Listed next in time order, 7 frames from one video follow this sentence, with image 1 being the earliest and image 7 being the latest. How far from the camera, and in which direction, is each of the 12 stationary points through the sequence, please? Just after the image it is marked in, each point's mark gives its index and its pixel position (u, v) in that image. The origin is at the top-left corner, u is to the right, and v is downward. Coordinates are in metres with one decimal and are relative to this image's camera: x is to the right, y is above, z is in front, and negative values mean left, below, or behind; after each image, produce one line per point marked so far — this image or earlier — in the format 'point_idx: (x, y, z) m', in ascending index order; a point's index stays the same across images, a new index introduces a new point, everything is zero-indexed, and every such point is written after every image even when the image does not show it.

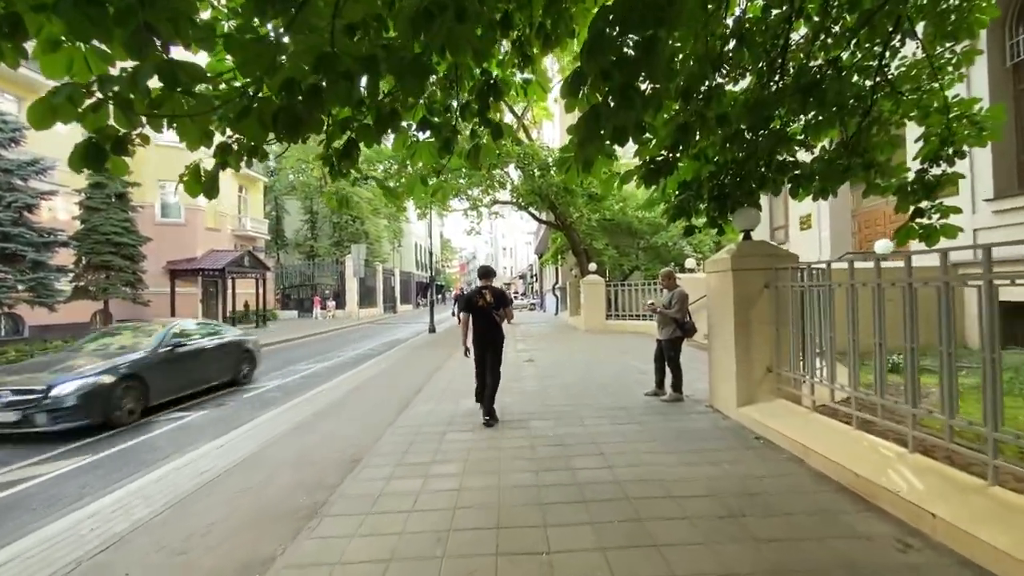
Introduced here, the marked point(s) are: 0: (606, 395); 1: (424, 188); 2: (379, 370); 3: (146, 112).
0: (+1.6, -1.9, +8.3) m
1: (-1.3, +1.4, +6.9) m
2: (-3.5, -2.1, +12.5) m
3: (-2.5, +1.2, +3.3) m
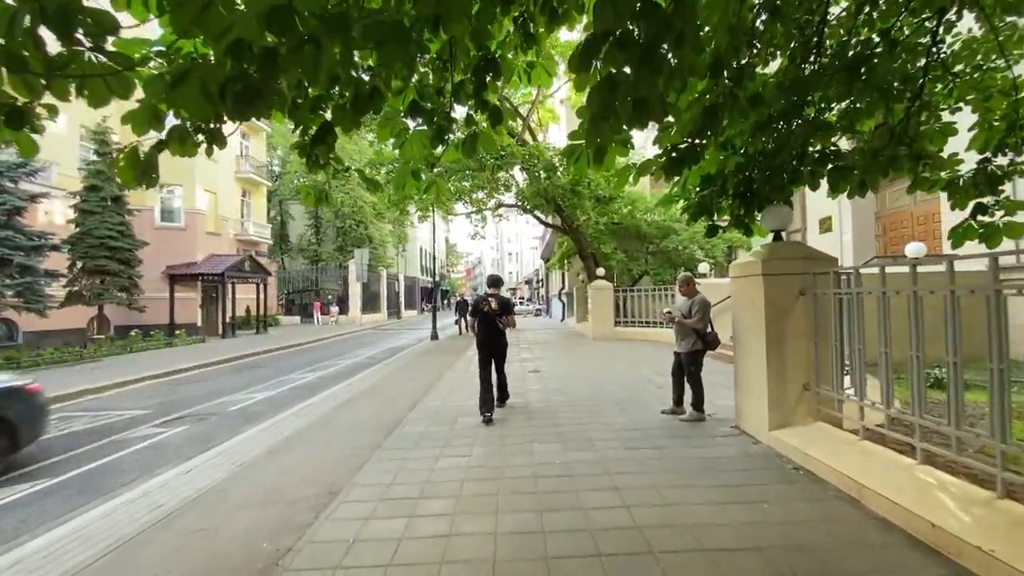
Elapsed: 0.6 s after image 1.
0: (+1.7, -2.0, +7.6) m
1: (-1.2, +1.4, +6.2) m
2: (-3.4, -2.3, +11.8) m
3: (-2.5, +1.2, +2.6) m
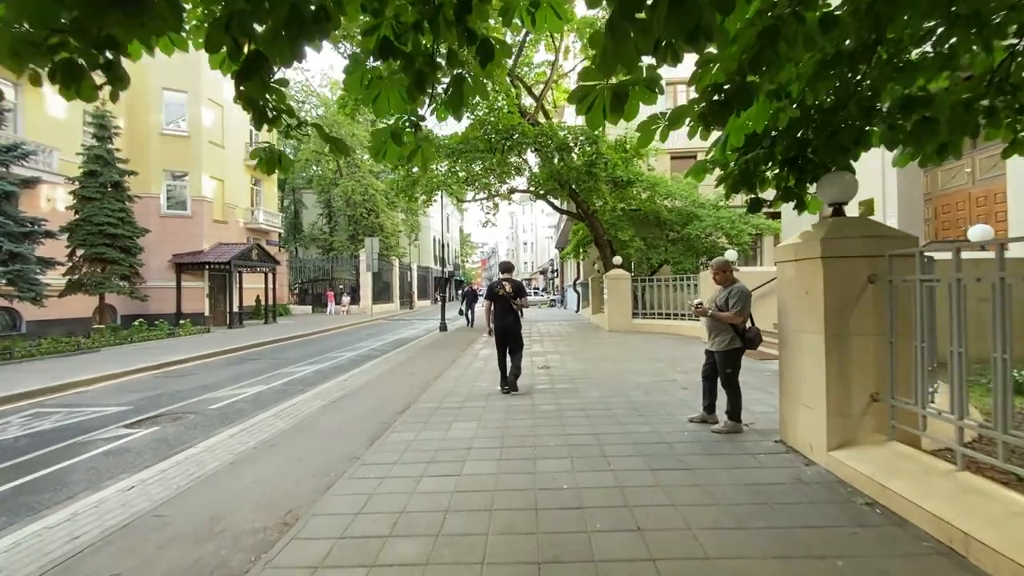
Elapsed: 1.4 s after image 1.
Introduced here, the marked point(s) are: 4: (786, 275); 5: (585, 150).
0: (+1.7, -1.8, +6.5) m
1: (-1.2, +1.5, +5.1) m
2: (-3.2, -2.0, +10.9) m
3: (-2.7, +1.3, +1.7) m
4: (+3.0, +0.1, +5.3) m
5: (+2.8, +5.4, +18.6) m
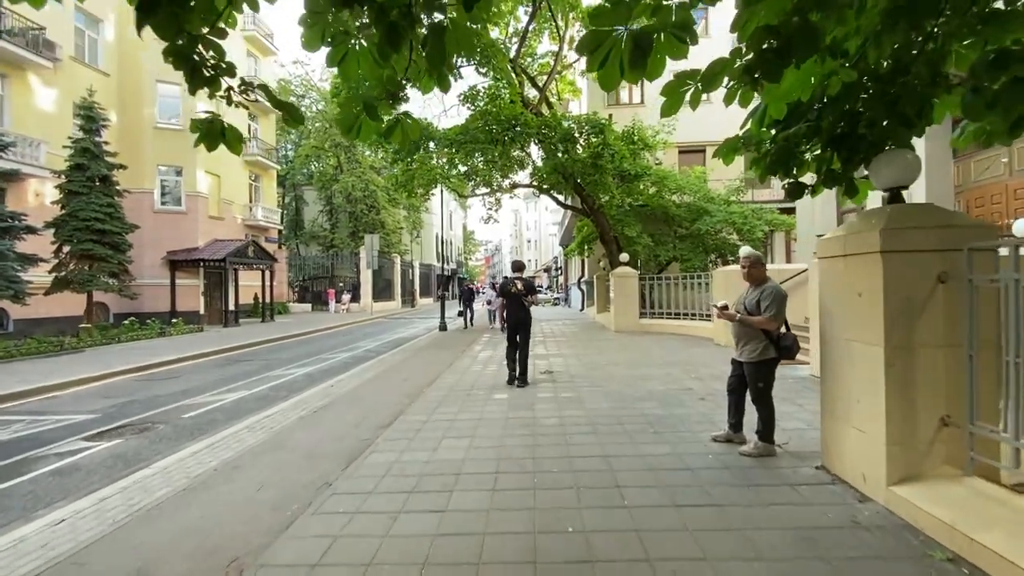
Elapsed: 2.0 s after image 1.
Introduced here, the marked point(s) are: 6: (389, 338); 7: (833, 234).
0: (+1.7, -1.8, +5.7) m
1: (-1.3, +1.5, +4.4) m
2: (-3.2, -2.0, +10.1) m
3: (-2.7, +1.2, +0.9) m
4: (+3.0, +0.1, +4.5) m
5: (+2.9, +5.4, +17.7) m
6: (-5.0, -2.1, +19.7) m
7: (+3.0, +0.5, +4.5) m
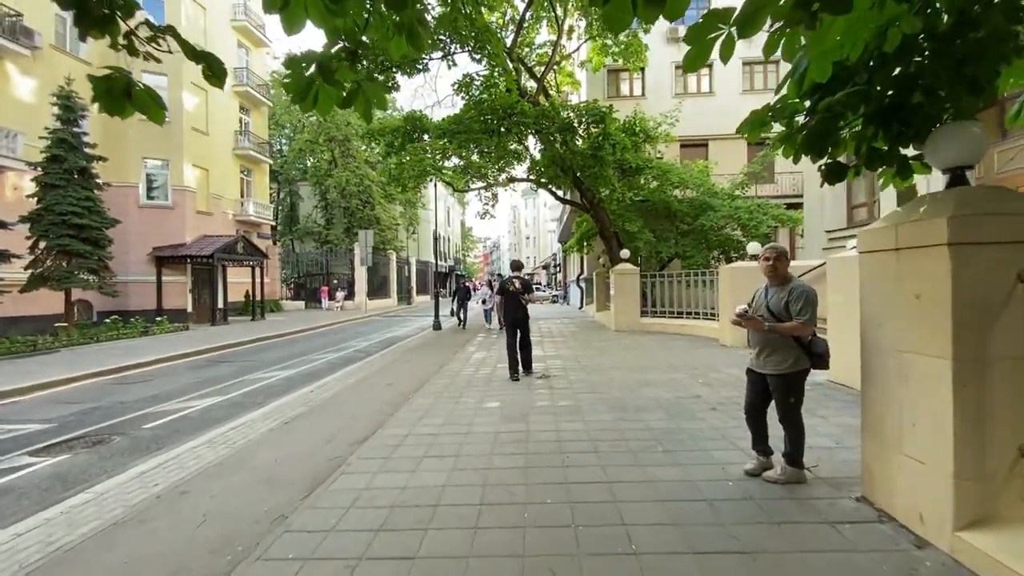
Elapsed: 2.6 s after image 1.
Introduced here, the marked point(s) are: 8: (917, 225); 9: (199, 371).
0: (+1.6, -1.8, +5.0) m
1: (-1.4, +1.5, +3.6) m
2: (-3.3, -1.9, +9.4) m
3: (-2.8, +1.2, +0.2) m
4: (+2.9, +0.1, +3.8) m
5: (+2.8, +5.5, +17.0) m
6: (-5.2, -2.0, +19.0) m
7: (+2.9, +0.5, +3.8) m
8: (+2.9, +0.5, +3.4) m
9: (-8.3, -2.2, +12.7) m
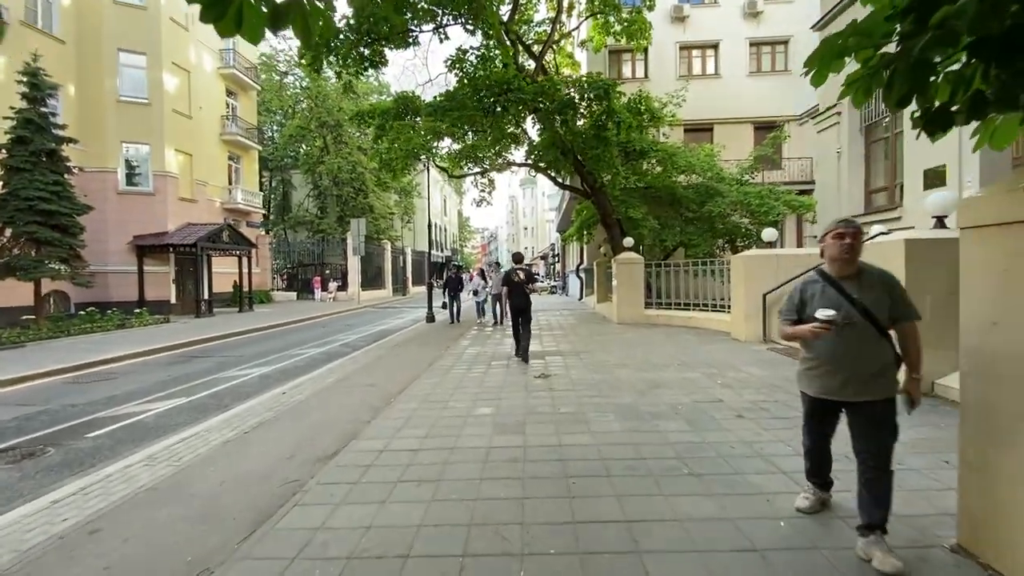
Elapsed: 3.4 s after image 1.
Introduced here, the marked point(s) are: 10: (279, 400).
0: (+1.5, -1.7, +4.1) m
1: (-1.4, +1.6, +2.7) m
2: (-3.4, -1.7, +8.5) m
3: (-2.9, +1.2, -0.8) m
4: (+2.8, +0.2, +2.9) m
5: (+2.7, +5.8, +16.0) m
6: (-5.3, -1.6, +18.0) m
7: (+2.8, +0.6, +2.8) m
8: (+2.8, +0.5, +2.4) m
9: (-8.4, -2.0, +11.8) m
10: (-3.8, -1.8, +7.8) m
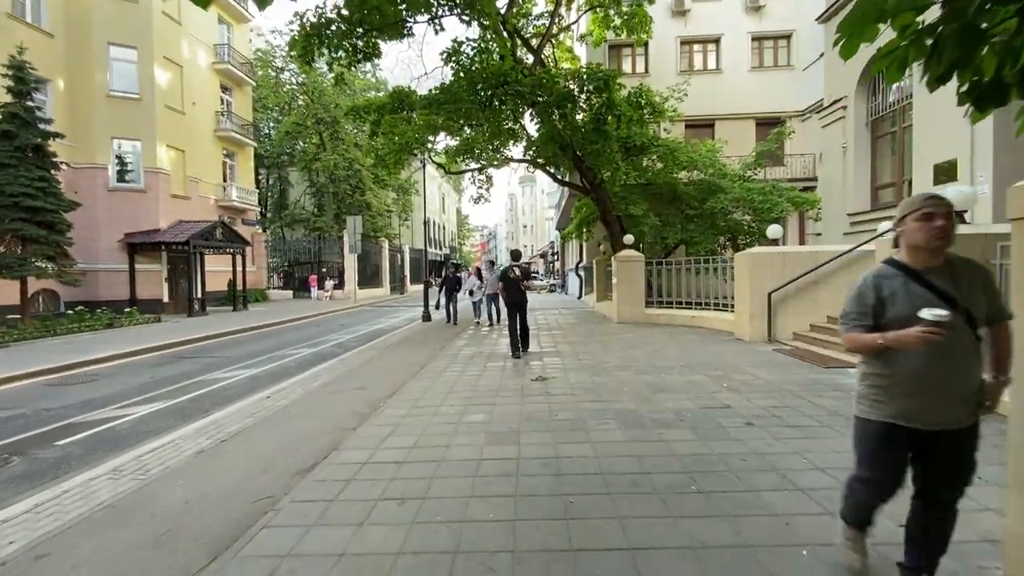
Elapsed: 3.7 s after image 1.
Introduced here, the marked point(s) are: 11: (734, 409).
0: (+1.4, -1.7, +3.7) m
1: (-1.5, +1.6, +2.3) m
2: (-3.4, -1.7, +8.1) m
3: (-2.9, +1.2, -1.2) m
4: (+2.8, +0.2, +2.5) m
5: (+2.6, +5.9, +15.6) m
6: (-5.4, -1.5, +17.6) m
7: (+2.8, +0.6, +2.4) m
8: (+2.7, +0.5, +2.1) m
9: (-8.5, -1.9, +11.4) m
10: (-3.8, -1.8, +7.4) m
11: (+2.8, -1.5, +6.1) m
